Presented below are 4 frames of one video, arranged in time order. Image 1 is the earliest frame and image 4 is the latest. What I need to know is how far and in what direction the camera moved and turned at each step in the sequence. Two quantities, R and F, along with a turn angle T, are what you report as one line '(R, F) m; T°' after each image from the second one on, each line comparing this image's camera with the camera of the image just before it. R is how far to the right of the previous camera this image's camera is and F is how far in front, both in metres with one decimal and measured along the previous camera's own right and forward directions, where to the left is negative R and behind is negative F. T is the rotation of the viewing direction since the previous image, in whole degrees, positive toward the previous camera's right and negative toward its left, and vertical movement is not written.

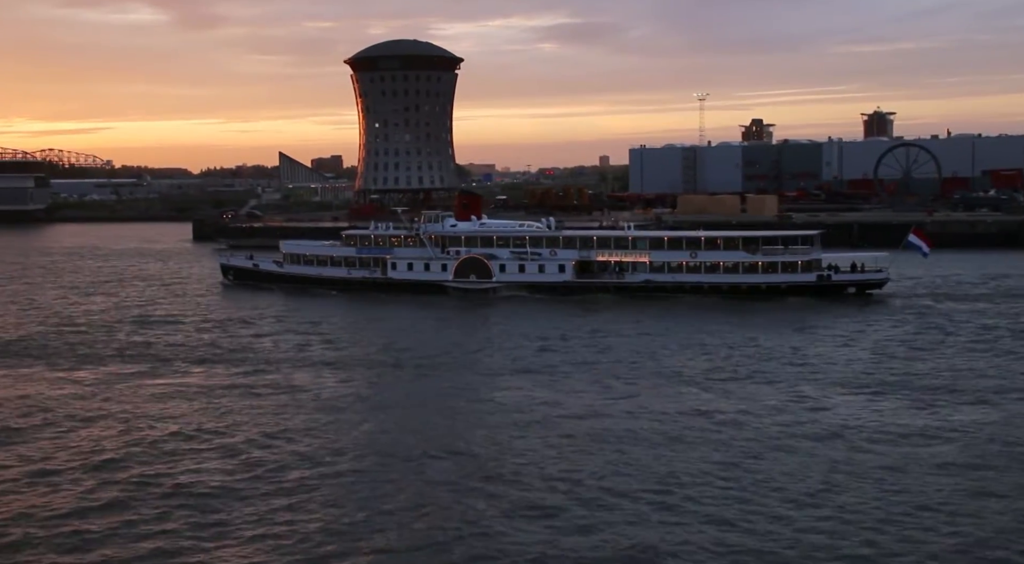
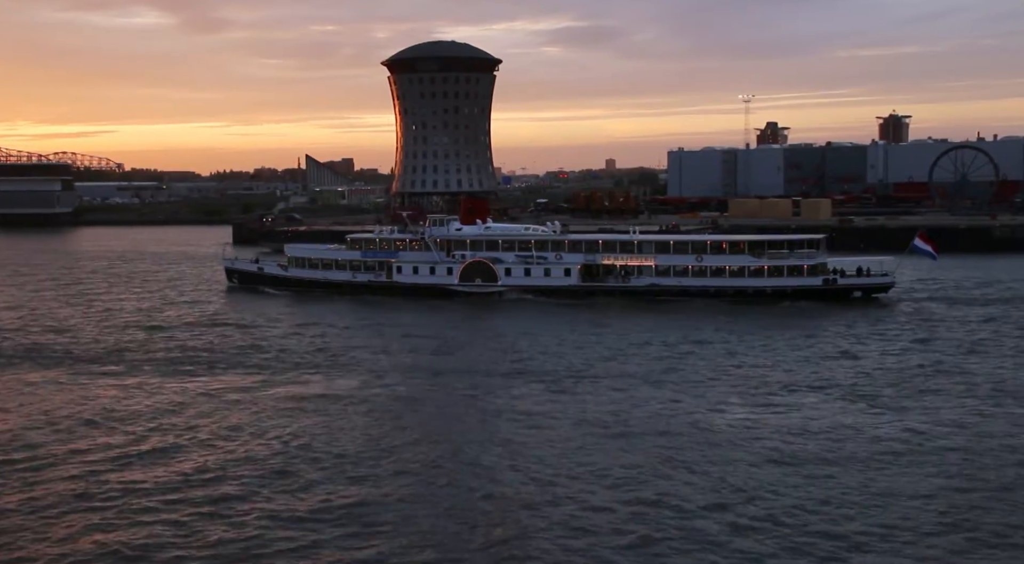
(-1.1, +0.4) m; 0°
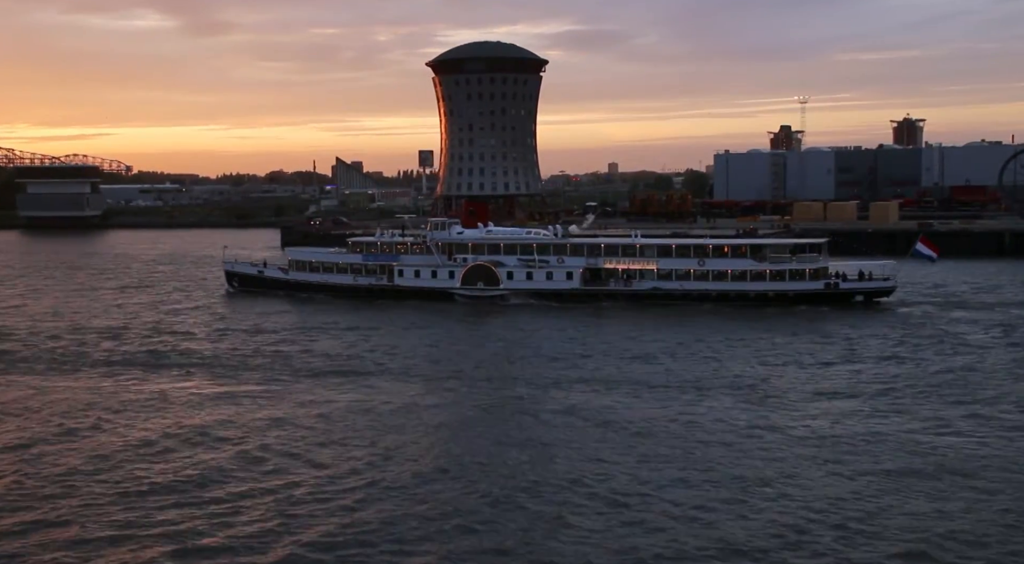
(-1.5, +0.6) m; 0°
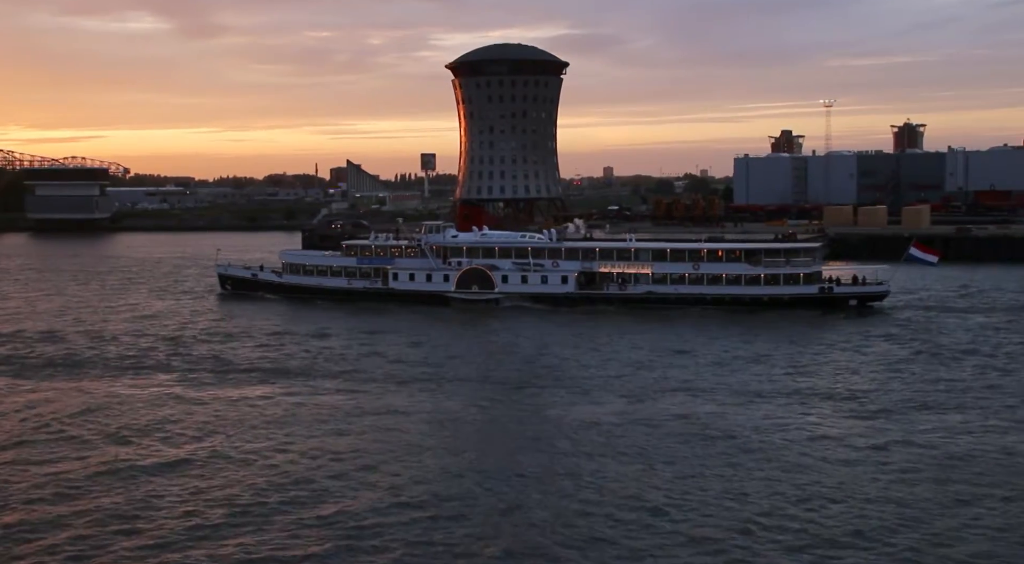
(-0.8, +0.4) m; 0°
